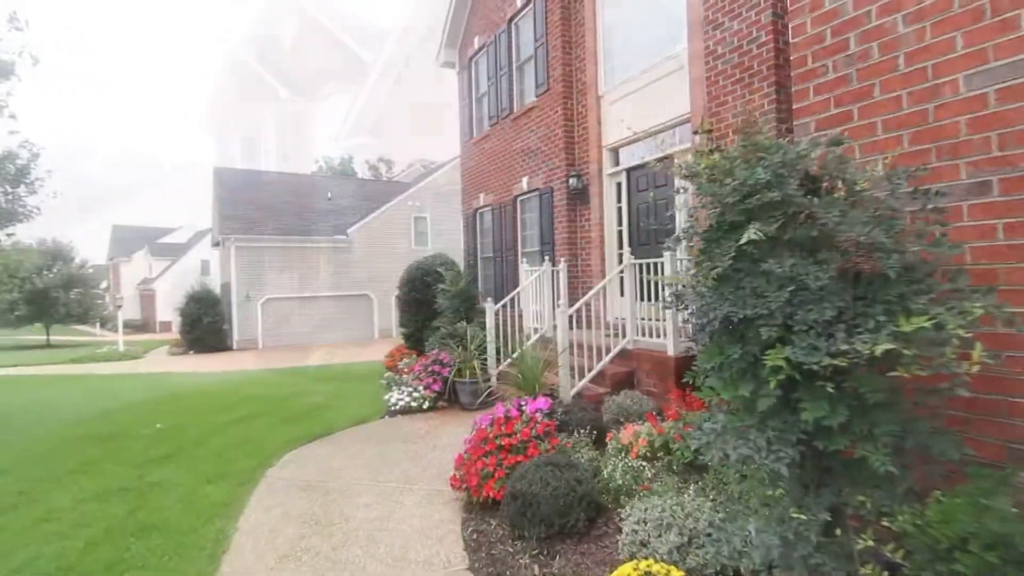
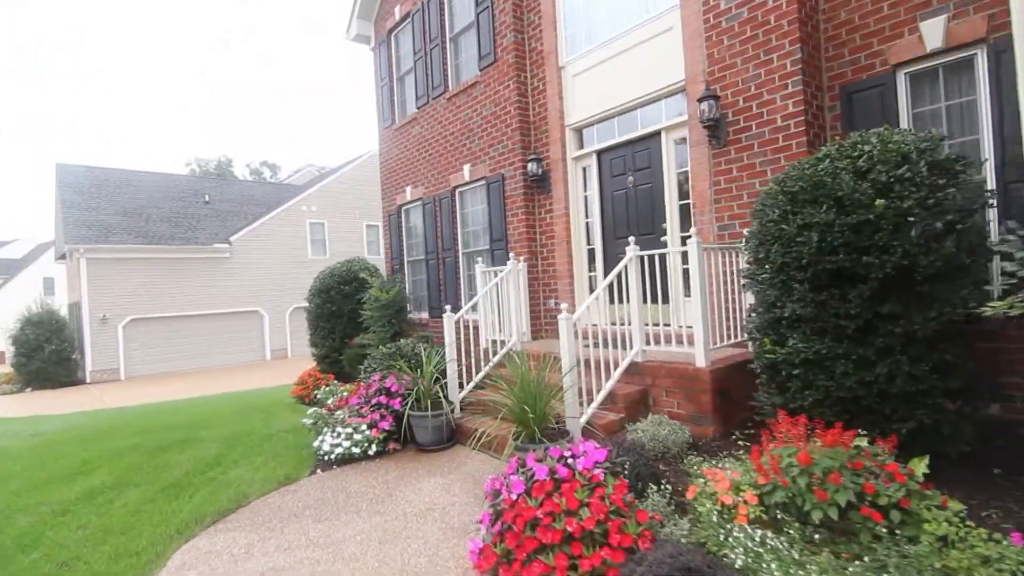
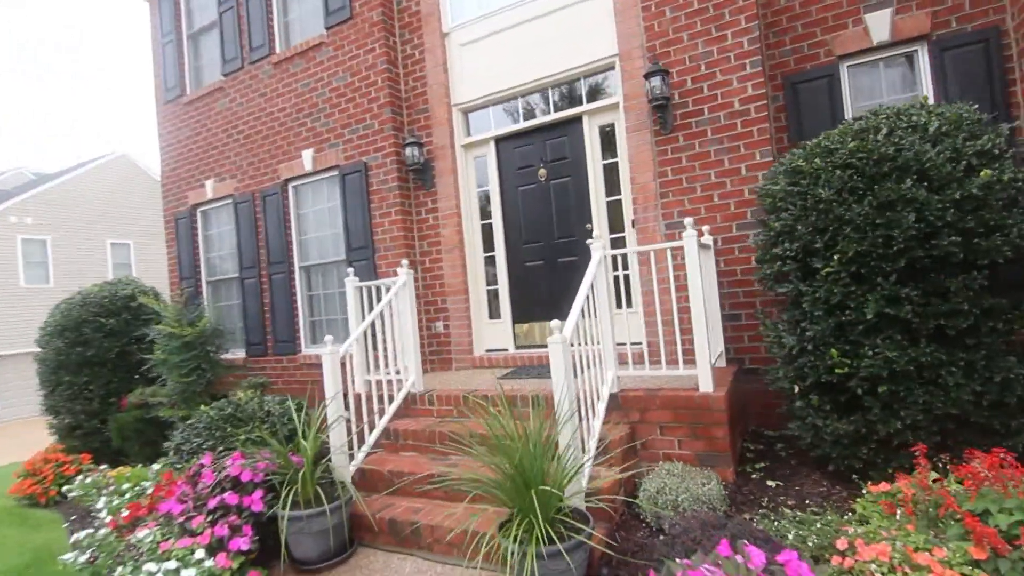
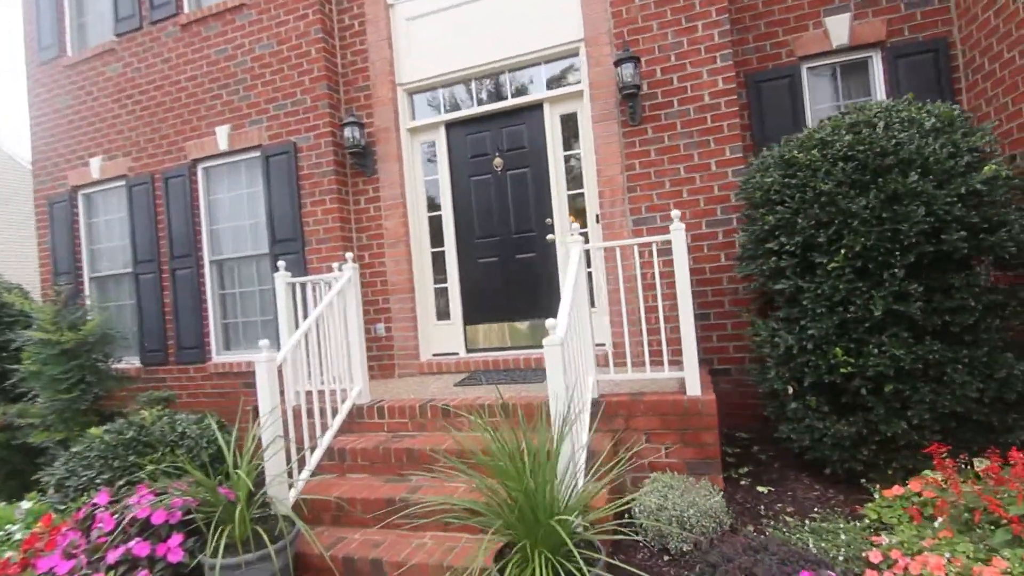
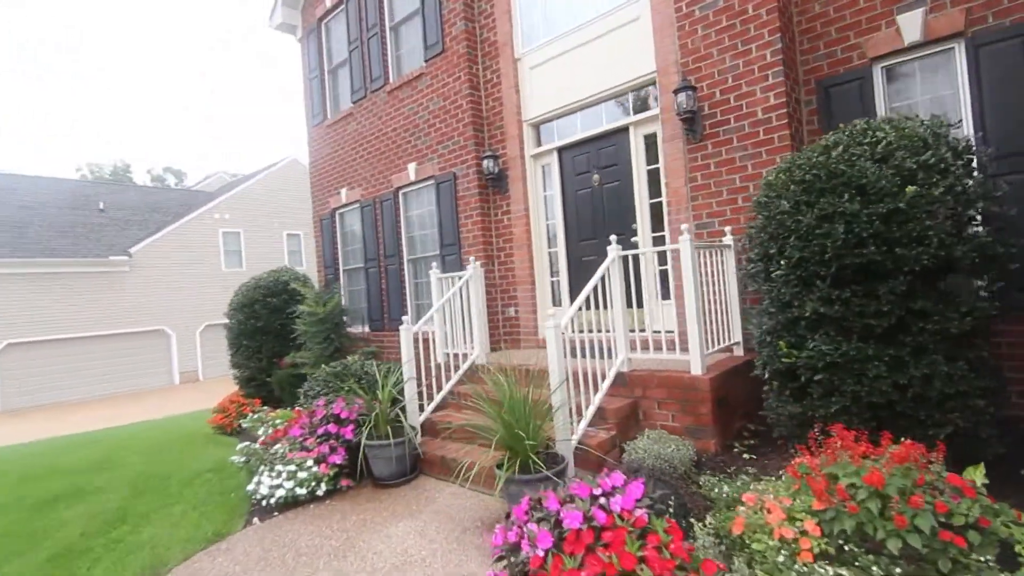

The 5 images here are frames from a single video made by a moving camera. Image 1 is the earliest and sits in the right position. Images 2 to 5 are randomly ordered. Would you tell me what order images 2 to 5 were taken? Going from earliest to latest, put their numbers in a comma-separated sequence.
2, 5, 3, 4
